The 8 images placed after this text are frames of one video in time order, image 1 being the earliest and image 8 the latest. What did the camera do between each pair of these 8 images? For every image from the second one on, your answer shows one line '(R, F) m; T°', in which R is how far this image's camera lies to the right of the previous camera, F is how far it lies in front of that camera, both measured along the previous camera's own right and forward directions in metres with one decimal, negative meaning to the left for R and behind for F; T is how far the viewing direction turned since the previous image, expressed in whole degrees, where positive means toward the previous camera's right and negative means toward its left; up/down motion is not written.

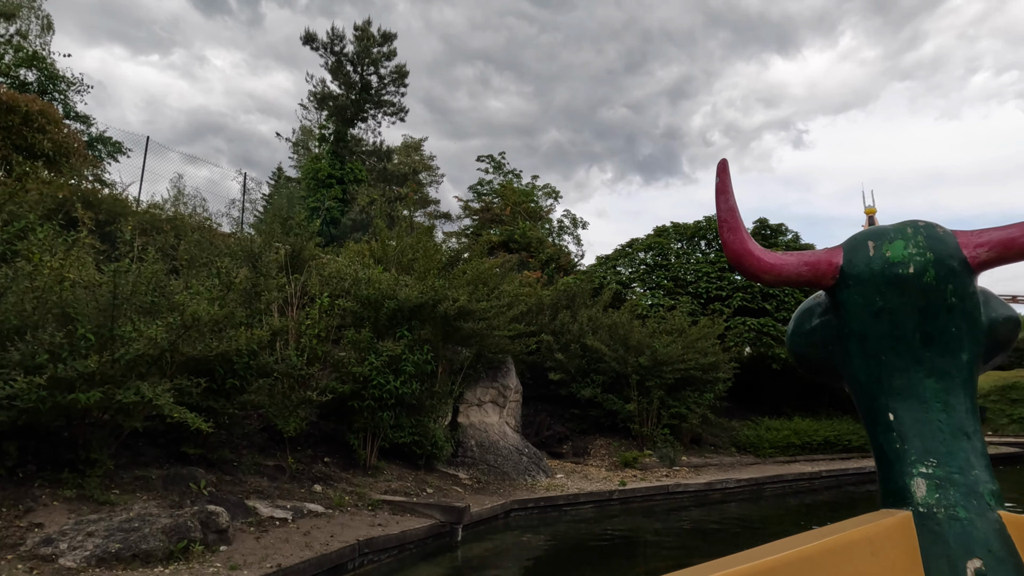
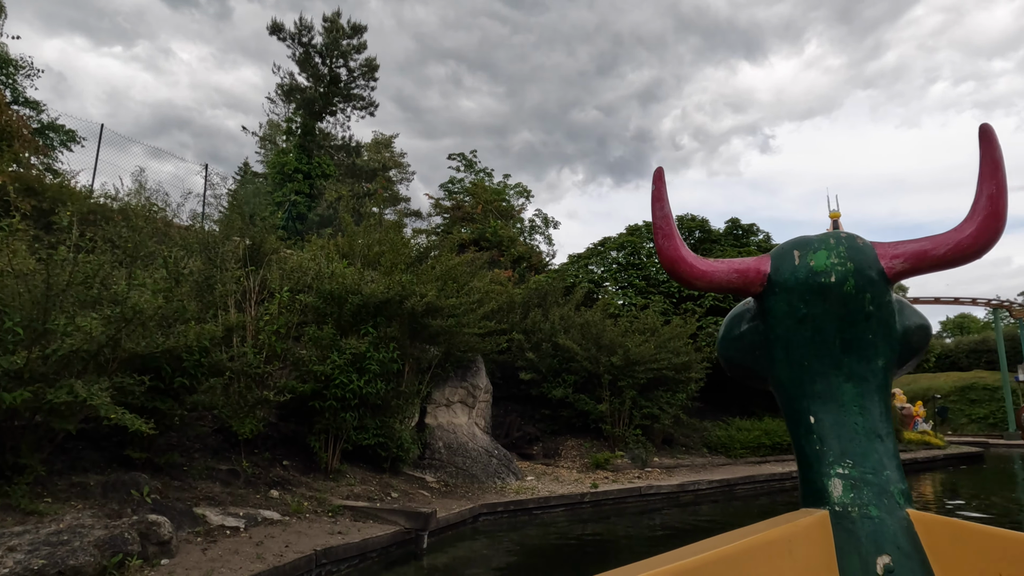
(0.0, +0.3) m; +3°
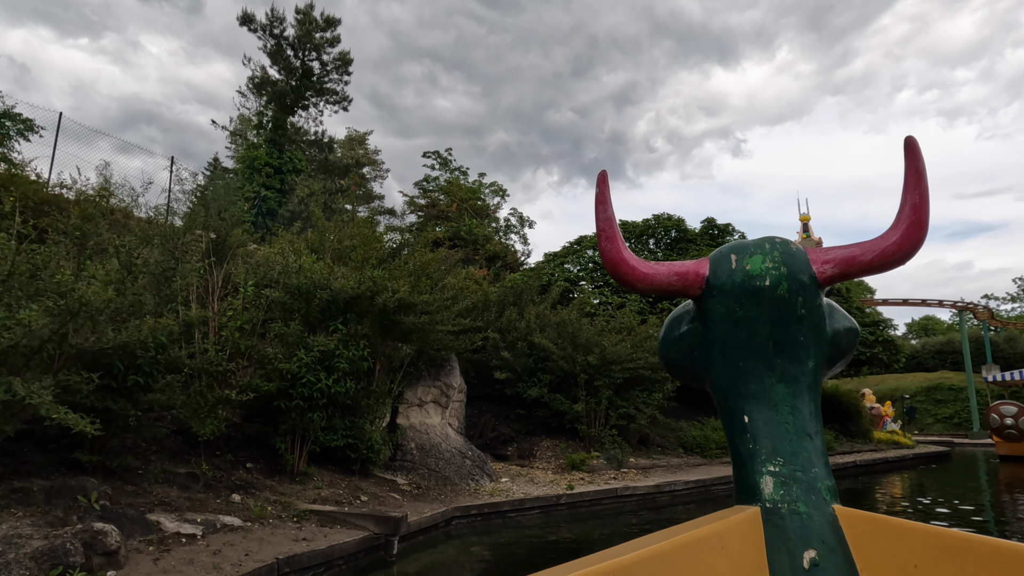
(0.0, +0.2) m; +2°
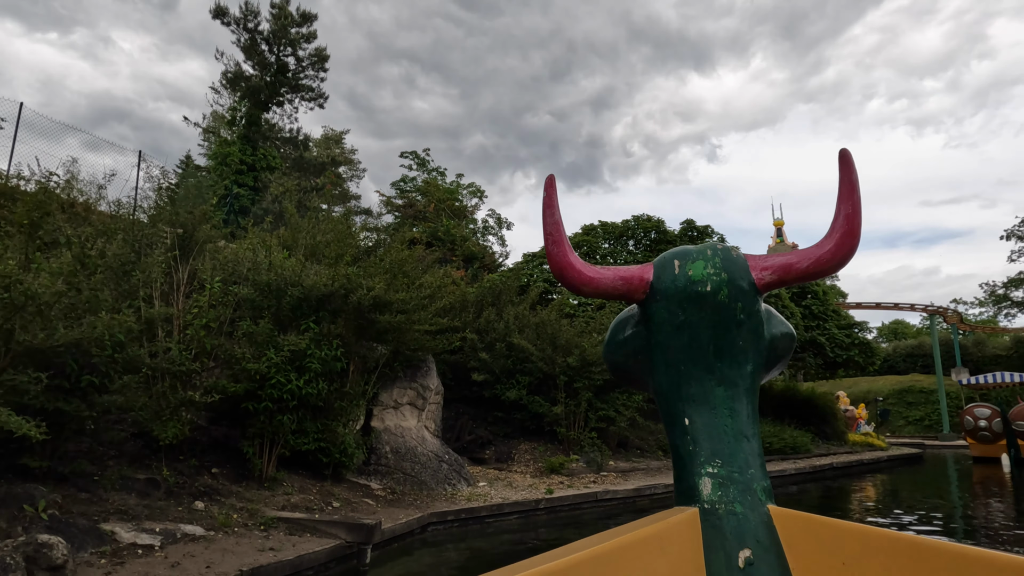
(0.0, +0.2) m; +2°
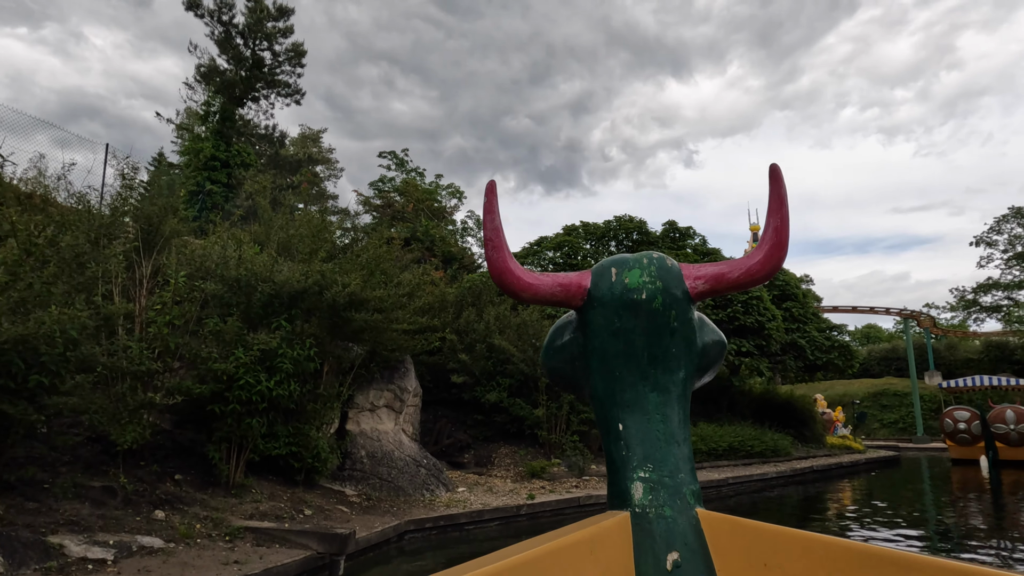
(0.0, +0.3) m; +2°
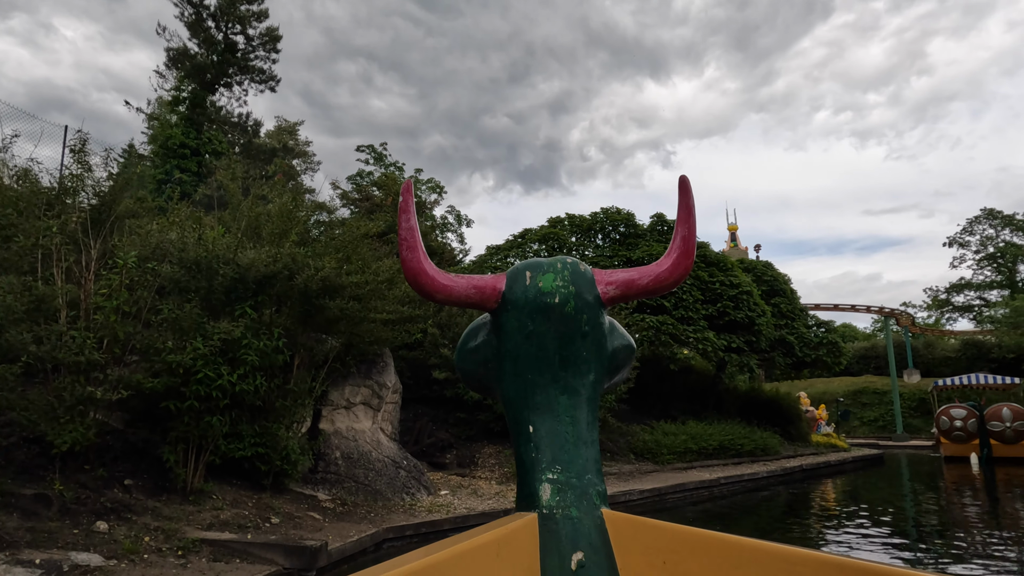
(-0.1, +0.6) m; +2°
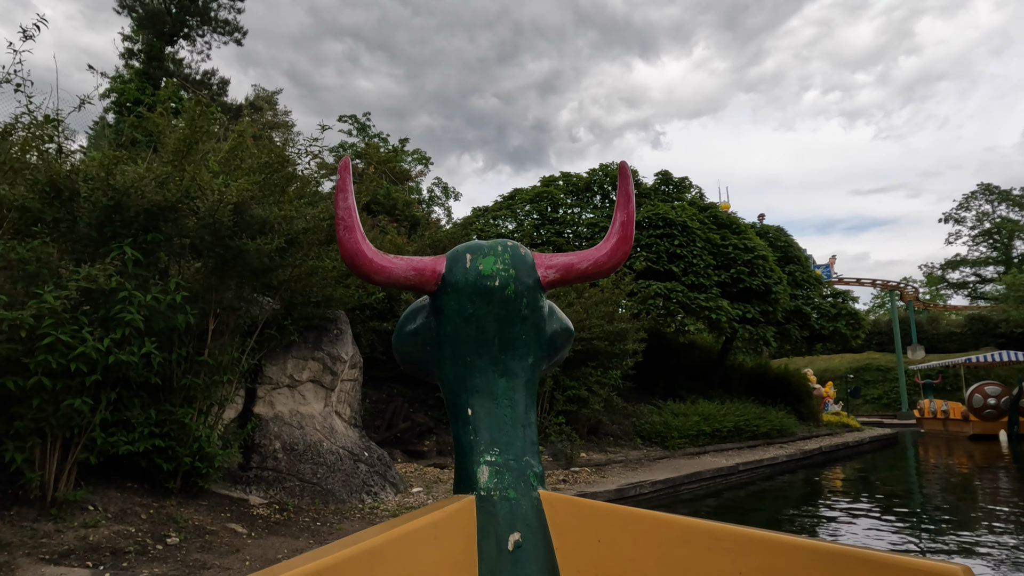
(0.0, +1.7) m; +1°
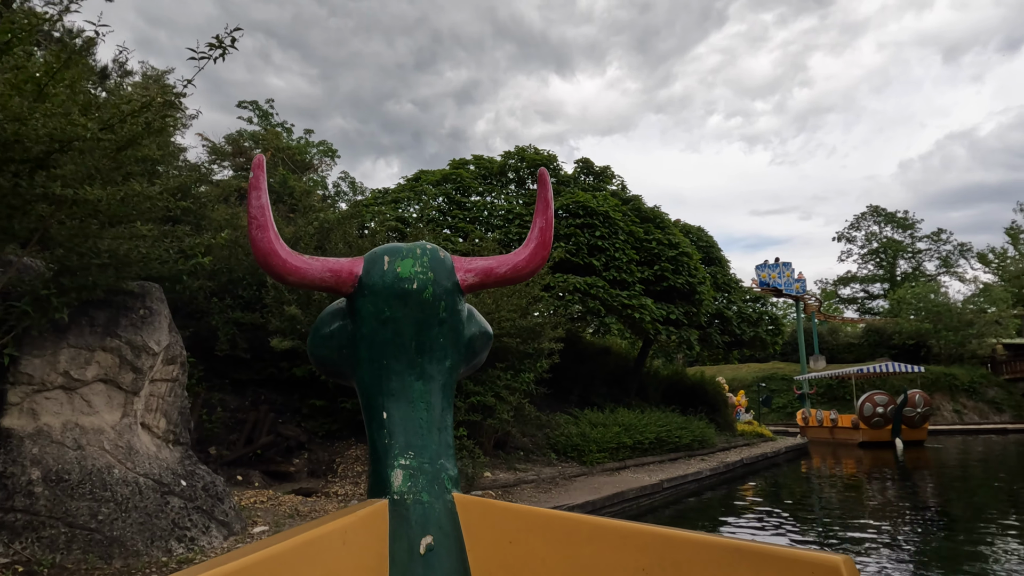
(+0.2, +1.6) m; +7°
